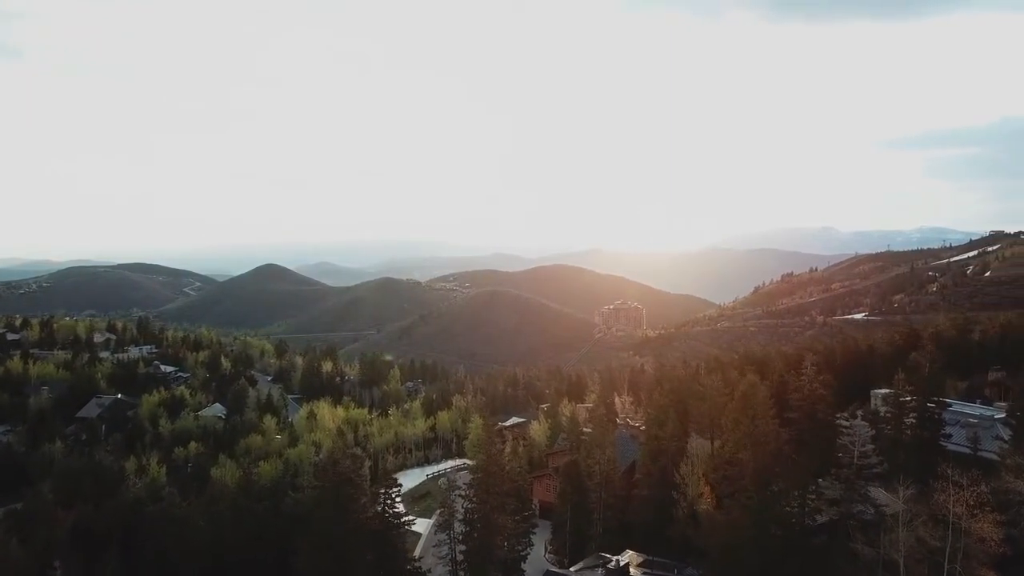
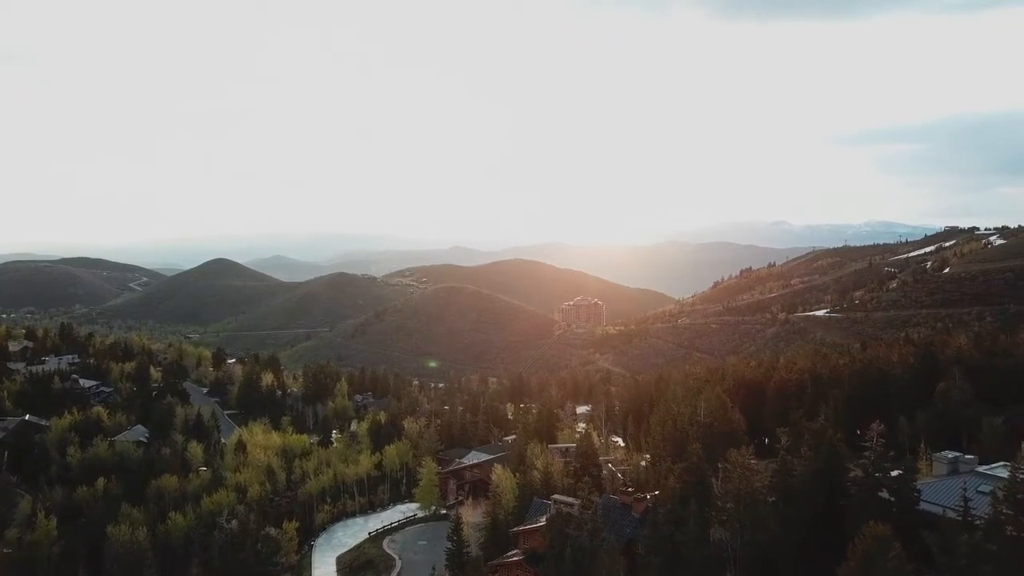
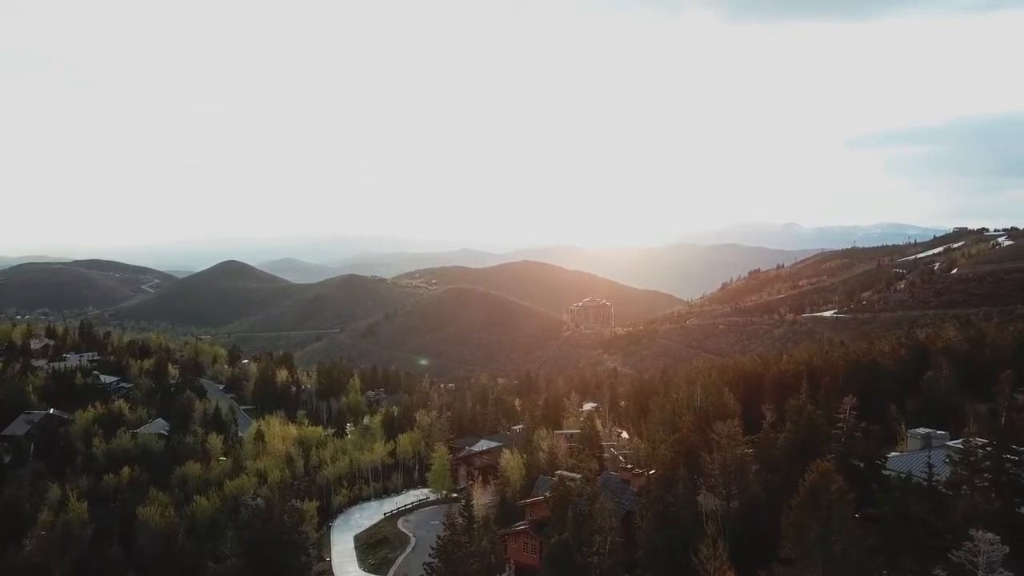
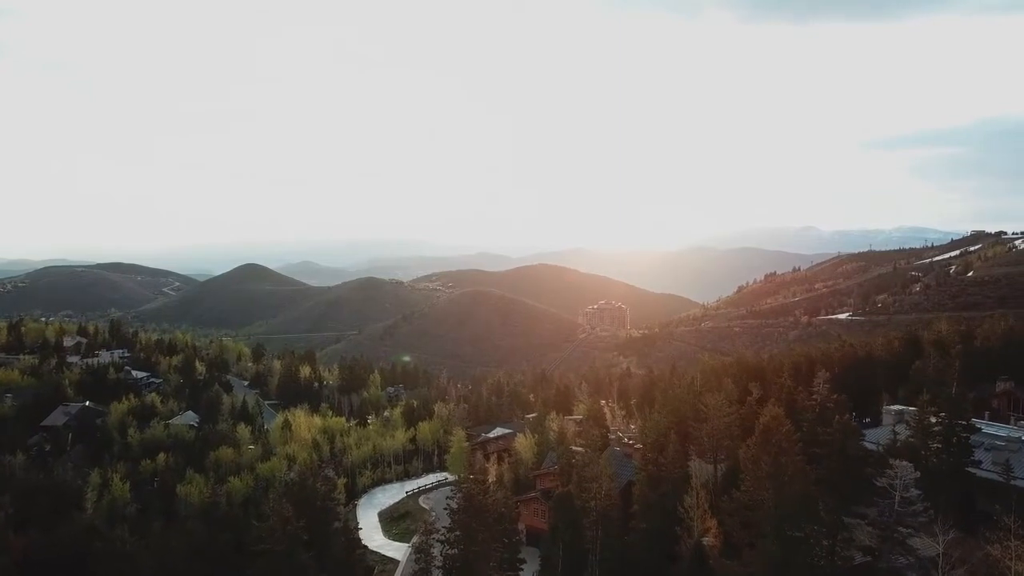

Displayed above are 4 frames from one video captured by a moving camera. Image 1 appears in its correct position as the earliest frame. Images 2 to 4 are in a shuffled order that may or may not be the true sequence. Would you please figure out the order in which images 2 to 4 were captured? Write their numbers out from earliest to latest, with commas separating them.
4, 3, 2
